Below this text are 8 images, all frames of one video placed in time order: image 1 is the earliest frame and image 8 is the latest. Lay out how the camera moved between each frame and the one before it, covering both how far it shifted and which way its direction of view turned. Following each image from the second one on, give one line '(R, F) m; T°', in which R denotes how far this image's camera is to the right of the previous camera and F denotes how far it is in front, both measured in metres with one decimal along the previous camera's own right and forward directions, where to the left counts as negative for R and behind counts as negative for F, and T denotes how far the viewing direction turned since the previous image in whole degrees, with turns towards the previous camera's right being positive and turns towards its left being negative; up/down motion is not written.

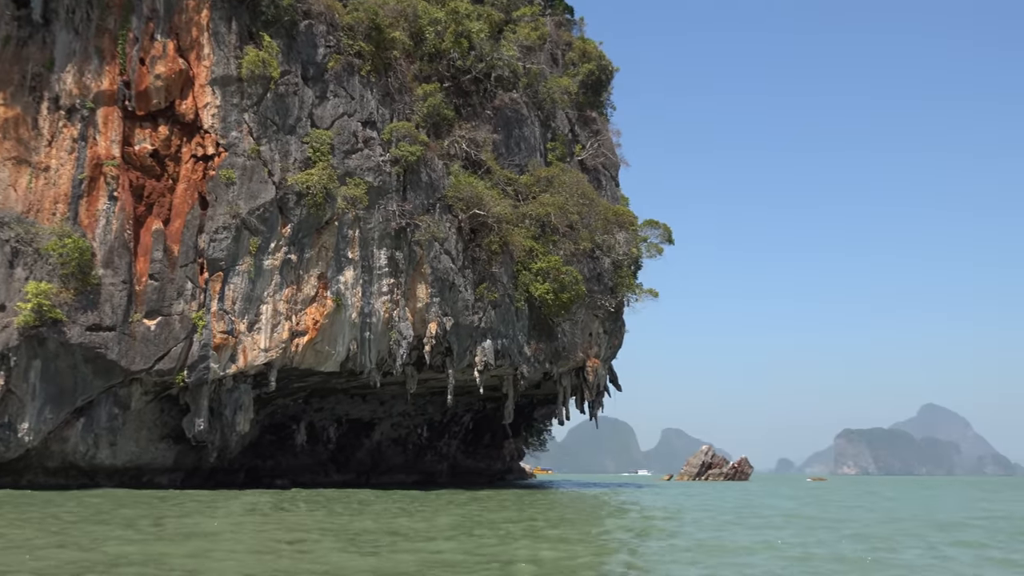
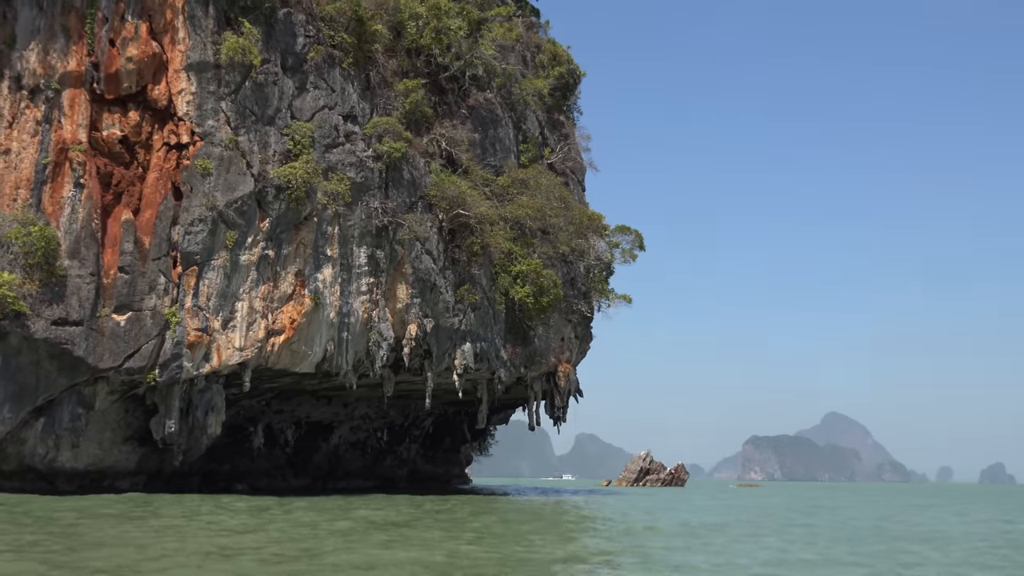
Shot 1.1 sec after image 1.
(-1.3, +0.4) m; +5°
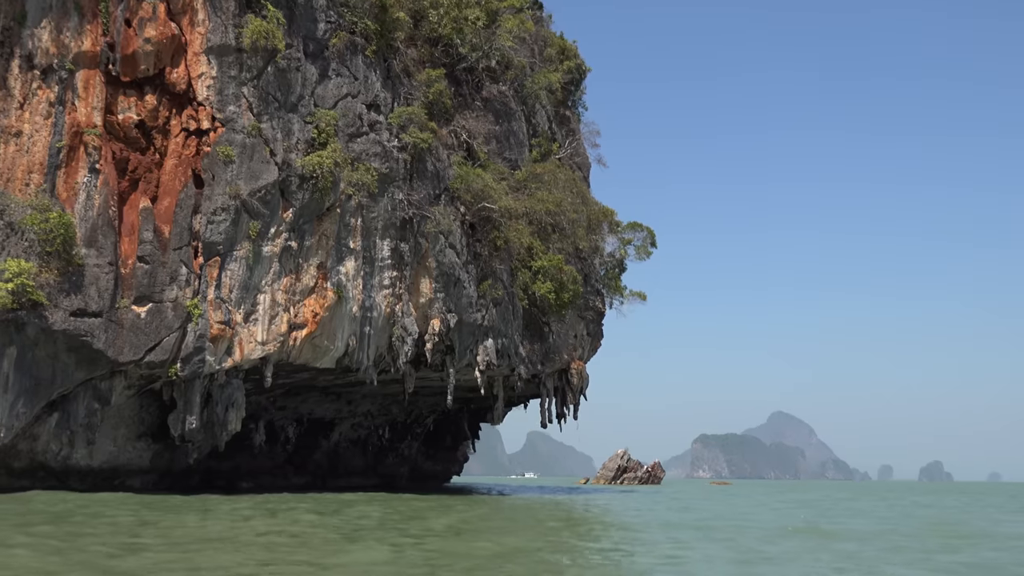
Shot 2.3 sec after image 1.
(-1.4, +0.4) m; +3°
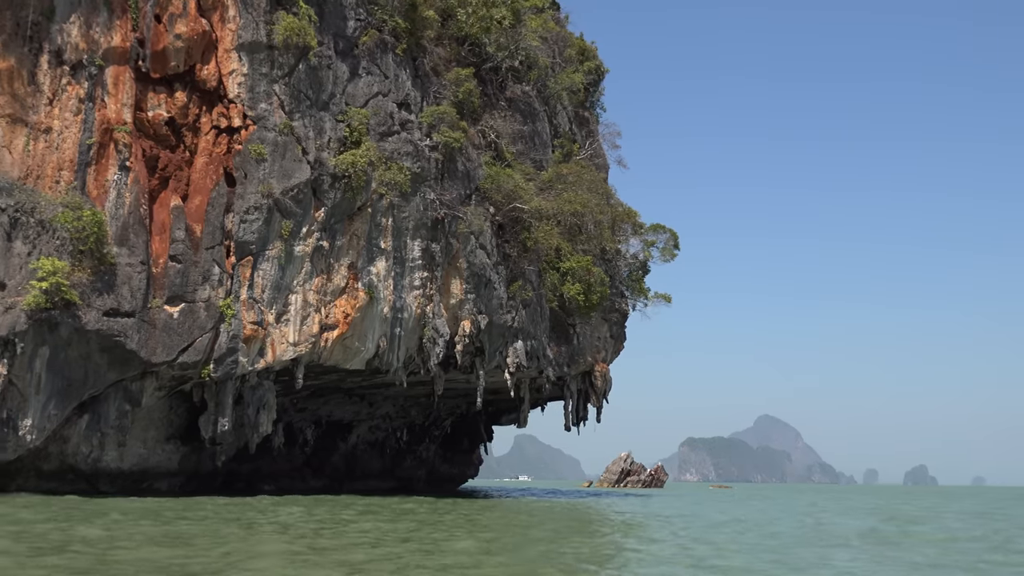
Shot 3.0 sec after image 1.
(-0.8, +0.2) m; +1°
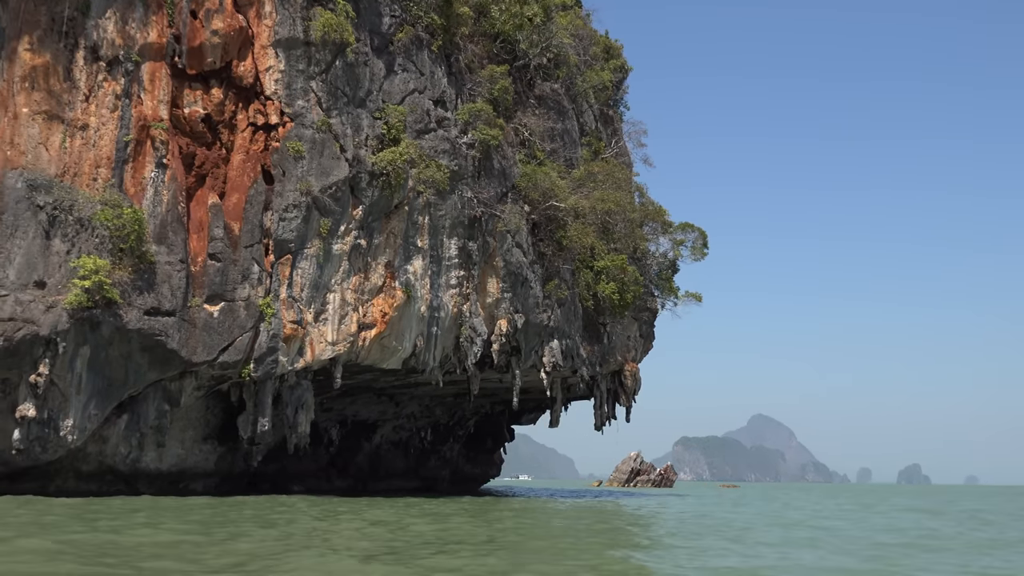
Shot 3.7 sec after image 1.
(-0.8, +0.2) m; 0°
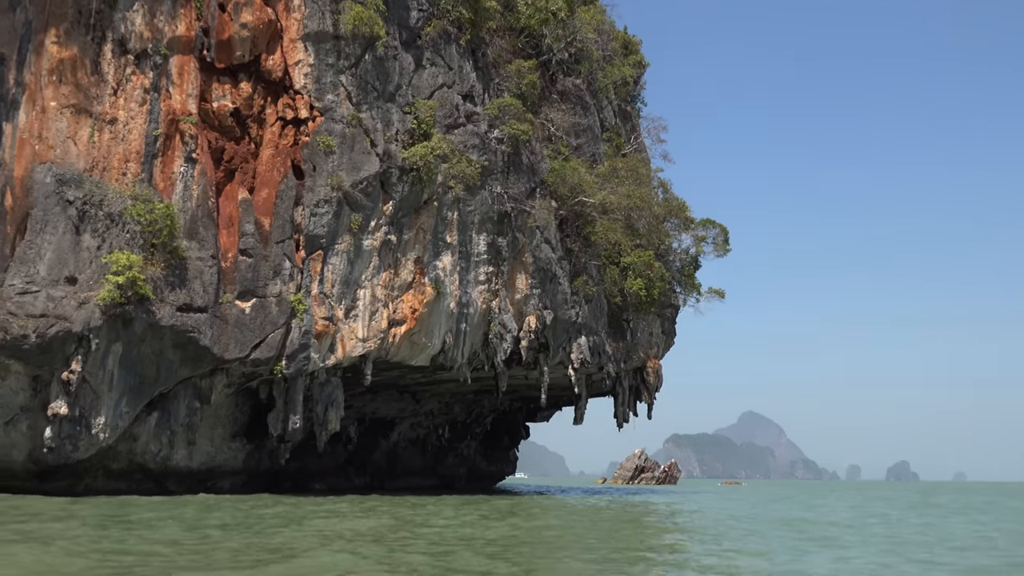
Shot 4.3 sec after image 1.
(-0.7, +0.1) m; +1°
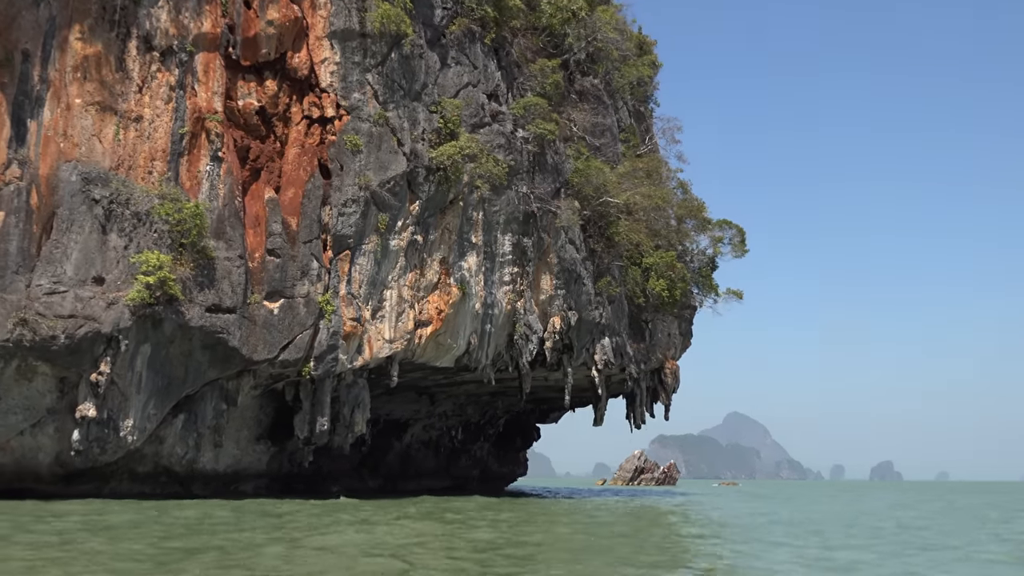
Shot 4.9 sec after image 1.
(-0.7, +0.1) m; +1°
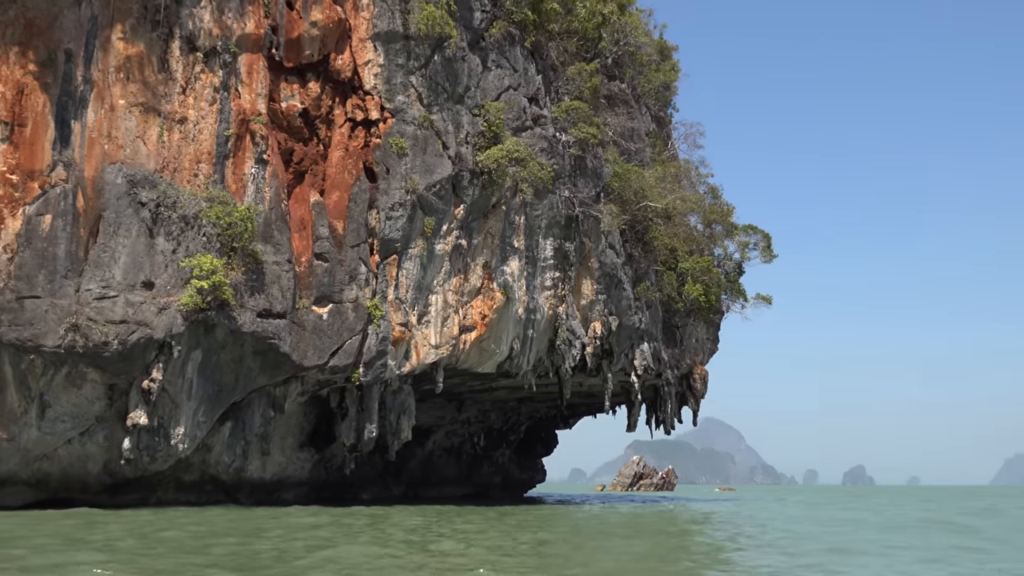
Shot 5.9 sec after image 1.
(-1.2, +0.2) m; +1°
